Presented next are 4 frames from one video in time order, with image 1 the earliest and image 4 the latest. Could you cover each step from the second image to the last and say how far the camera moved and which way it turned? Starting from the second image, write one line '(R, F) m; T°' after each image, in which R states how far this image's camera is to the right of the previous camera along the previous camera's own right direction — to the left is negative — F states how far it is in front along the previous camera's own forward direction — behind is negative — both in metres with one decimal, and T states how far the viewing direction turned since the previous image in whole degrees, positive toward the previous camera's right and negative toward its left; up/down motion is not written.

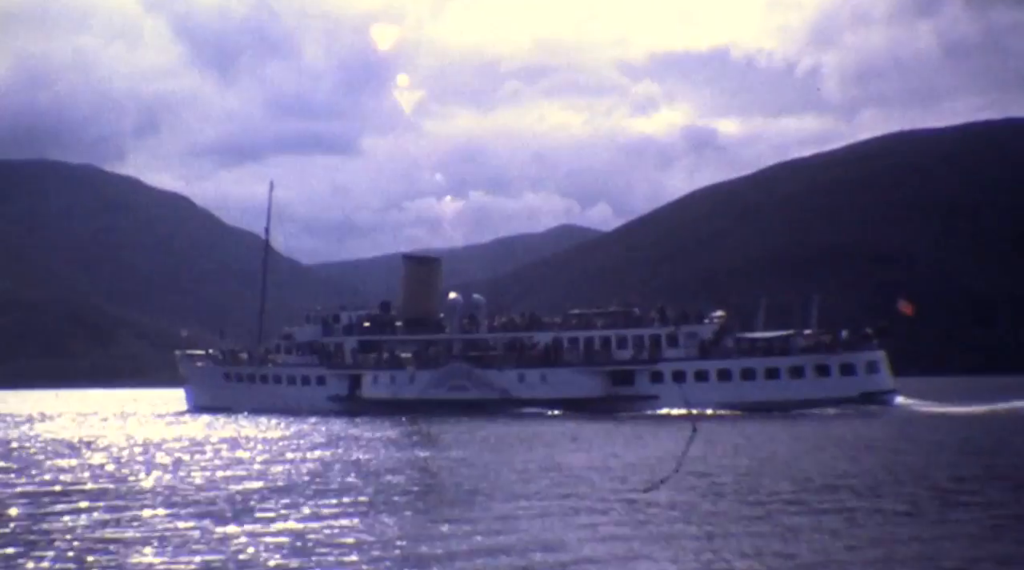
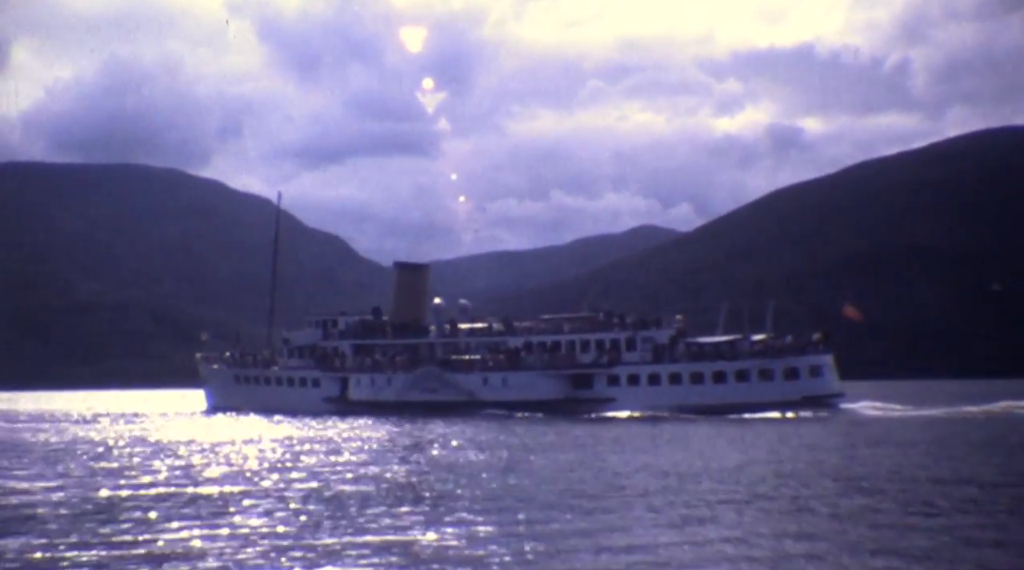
(+1.5, -0.7) m; -3°
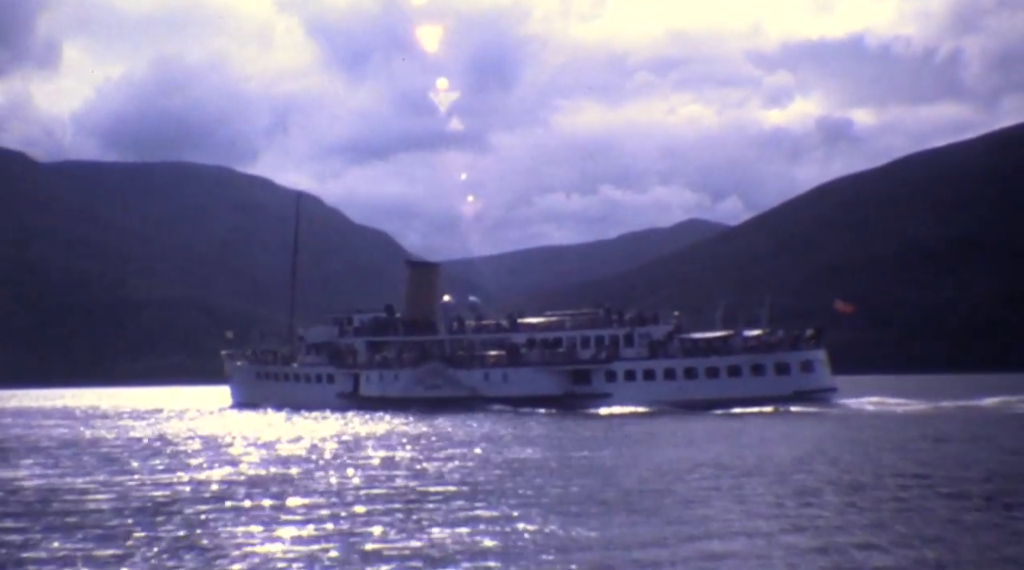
(+0.6, -0.4) m; -2°
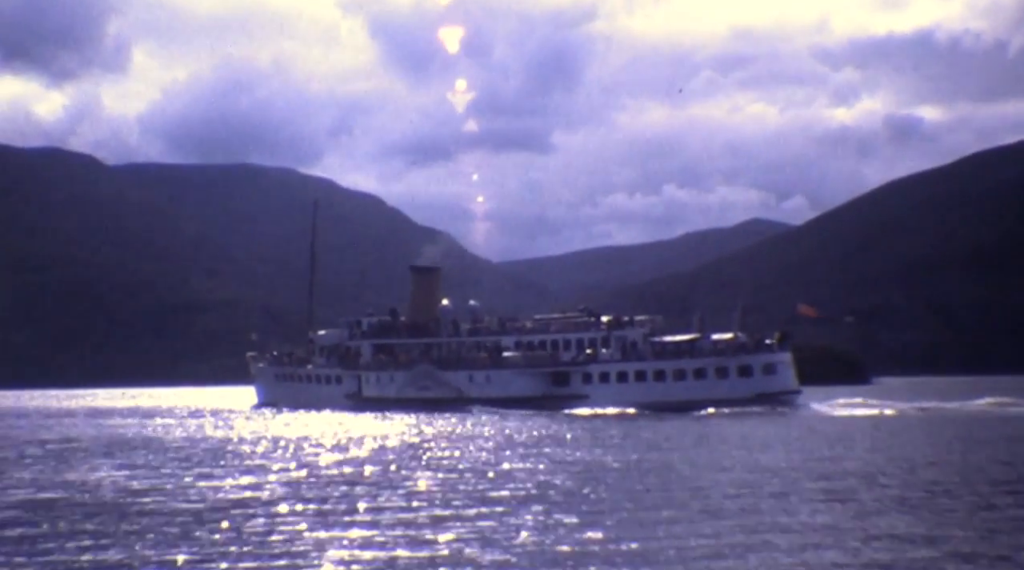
(+1.1, -1.0) m; -2°
